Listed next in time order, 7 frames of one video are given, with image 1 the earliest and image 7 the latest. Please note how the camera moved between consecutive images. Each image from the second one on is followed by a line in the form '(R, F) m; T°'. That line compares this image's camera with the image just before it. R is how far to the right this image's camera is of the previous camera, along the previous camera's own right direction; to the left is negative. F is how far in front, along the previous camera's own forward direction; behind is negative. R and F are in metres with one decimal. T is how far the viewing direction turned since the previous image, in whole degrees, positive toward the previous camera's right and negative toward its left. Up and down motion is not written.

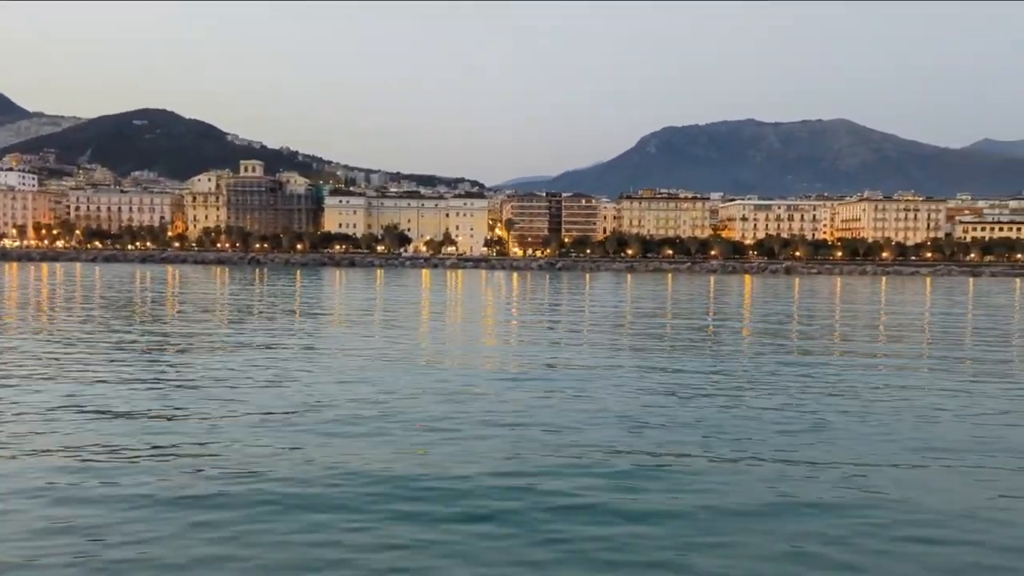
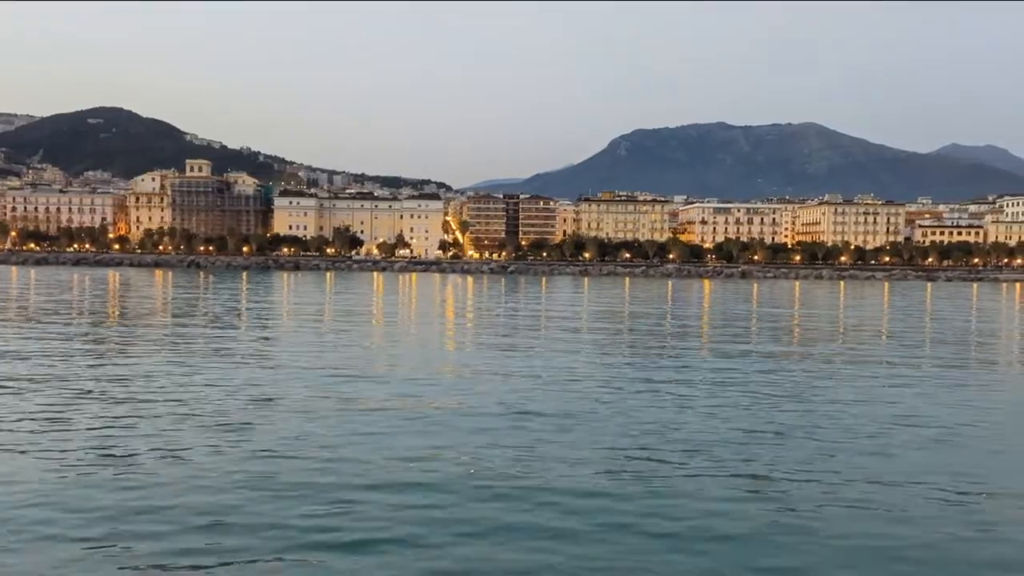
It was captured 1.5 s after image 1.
(+1.5, +1.5) m; +1°
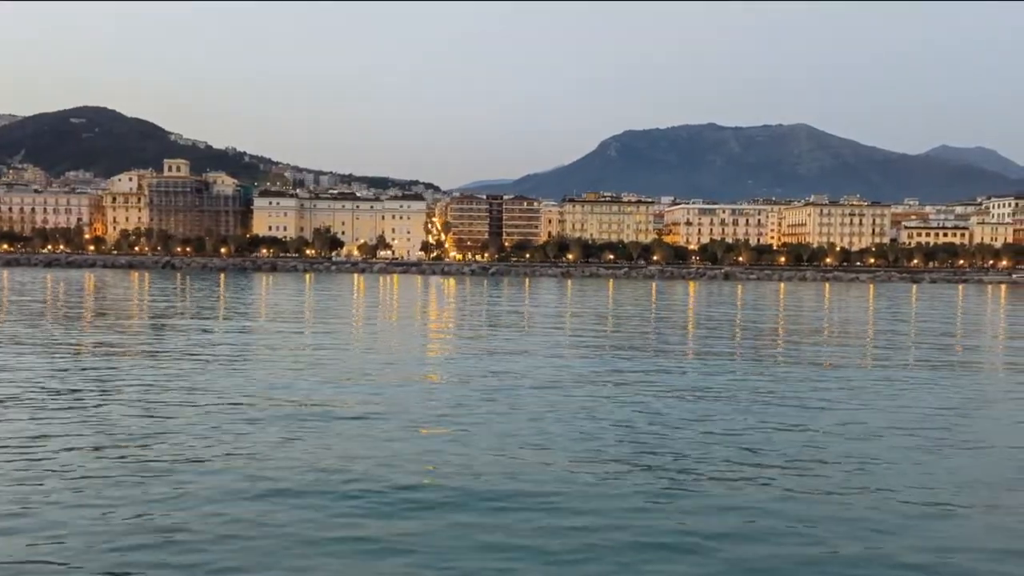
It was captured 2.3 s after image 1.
(+0.7, +0.8) m; 0°
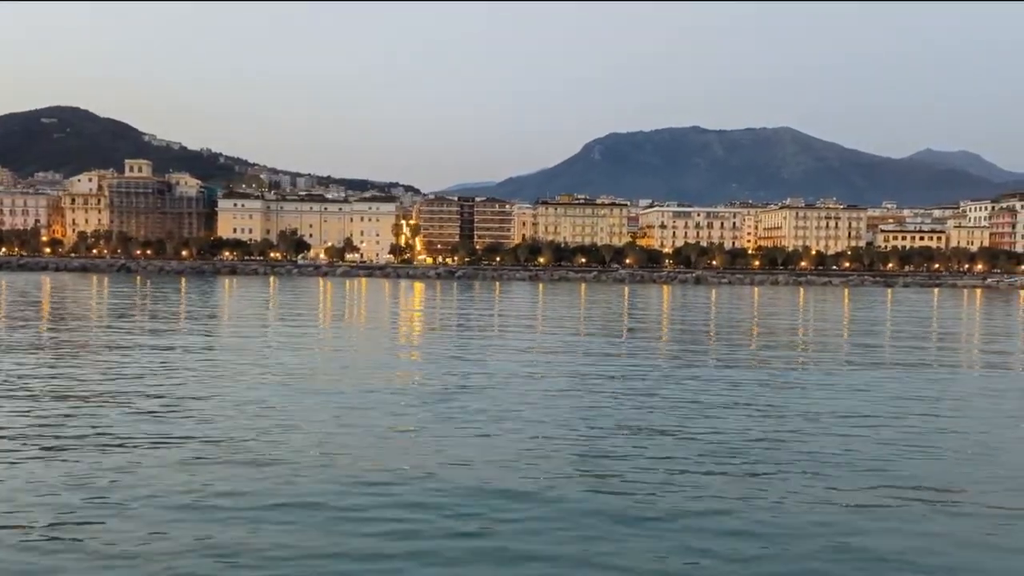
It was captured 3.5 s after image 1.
(+1.3, +1.4) m; +1°
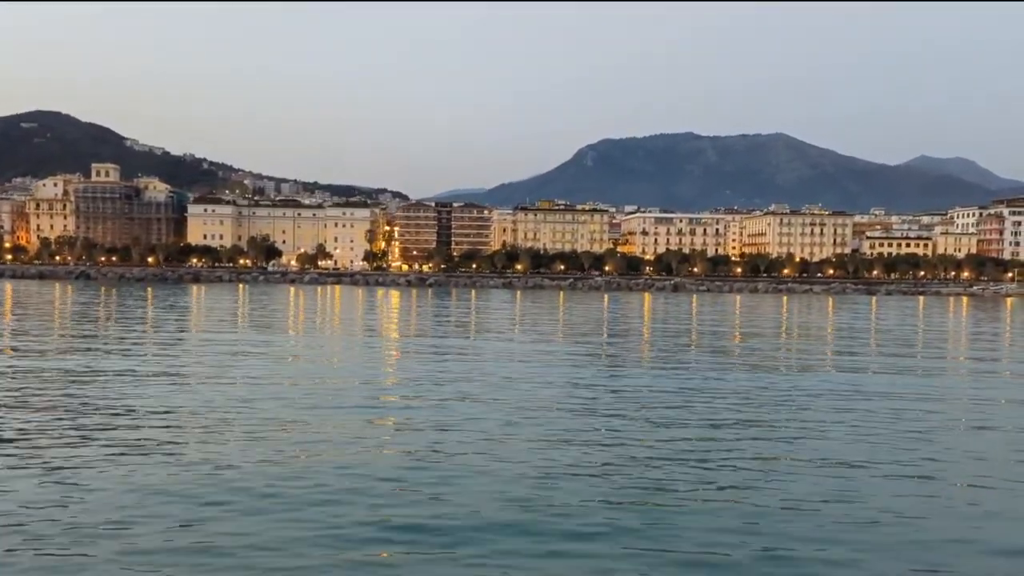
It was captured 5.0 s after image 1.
(+1.6, +1.6) m; 0°
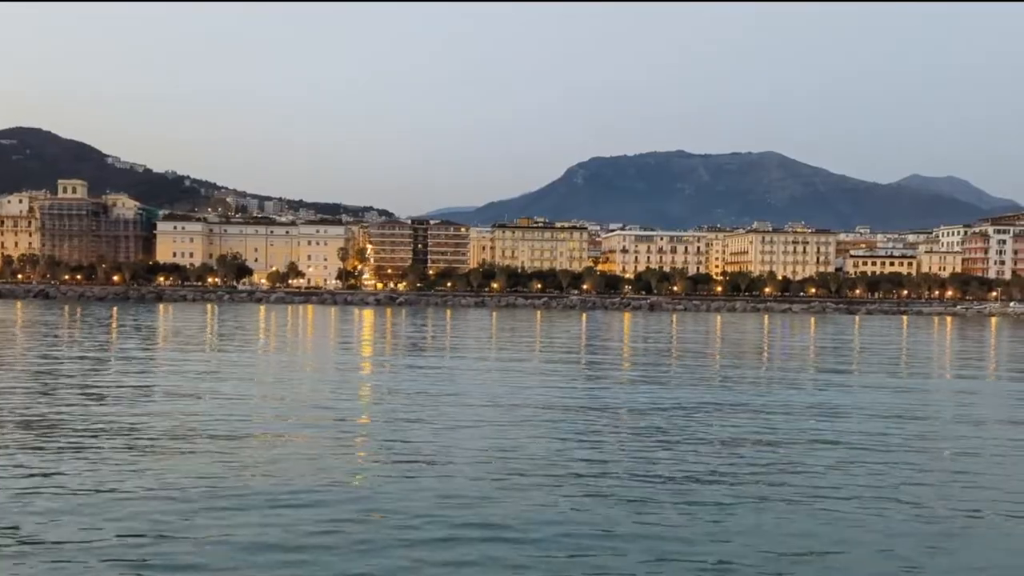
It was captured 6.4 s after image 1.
(+1.3, +1.4) m; 0°
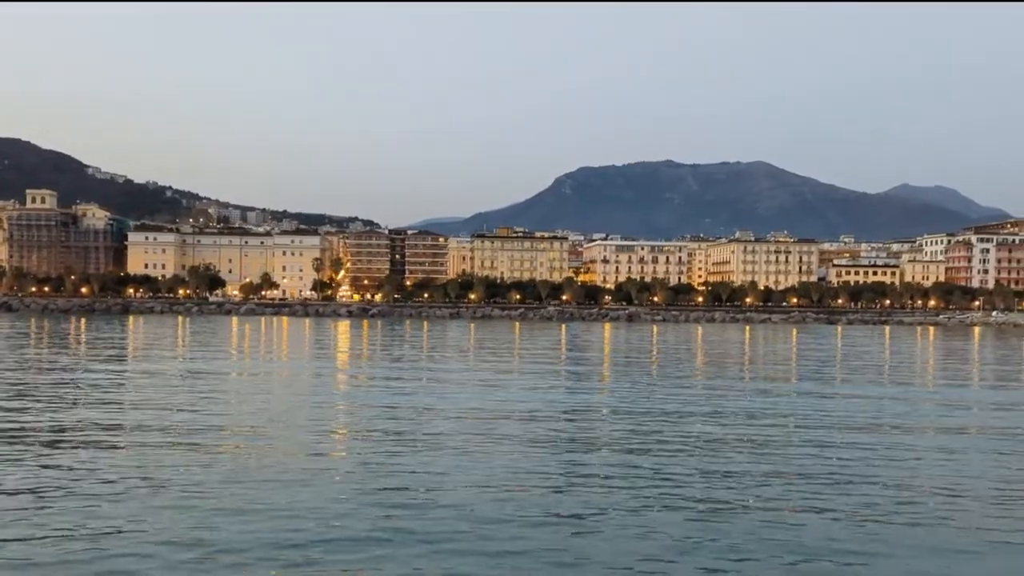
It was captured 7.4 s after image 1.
(+0.9, +1.1) m; 0°
